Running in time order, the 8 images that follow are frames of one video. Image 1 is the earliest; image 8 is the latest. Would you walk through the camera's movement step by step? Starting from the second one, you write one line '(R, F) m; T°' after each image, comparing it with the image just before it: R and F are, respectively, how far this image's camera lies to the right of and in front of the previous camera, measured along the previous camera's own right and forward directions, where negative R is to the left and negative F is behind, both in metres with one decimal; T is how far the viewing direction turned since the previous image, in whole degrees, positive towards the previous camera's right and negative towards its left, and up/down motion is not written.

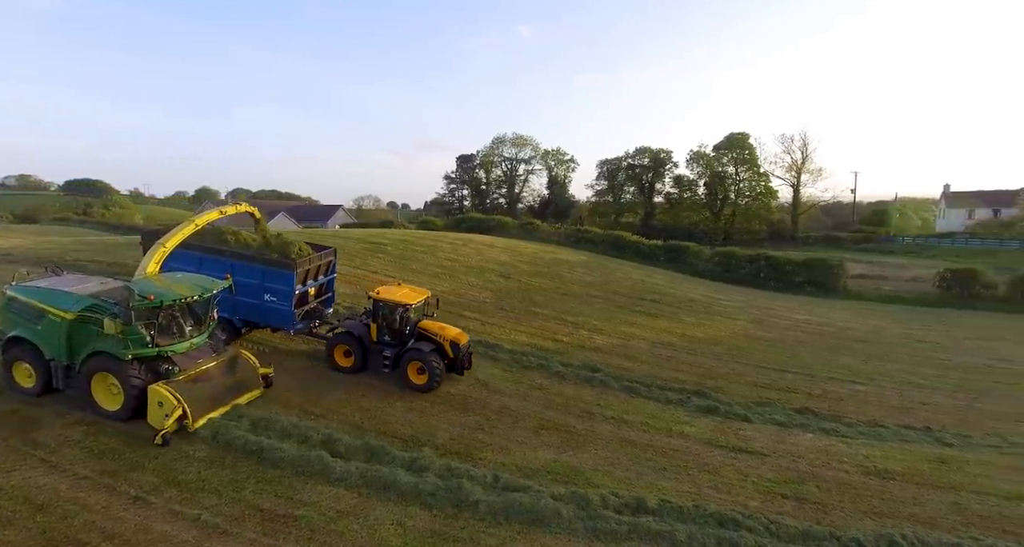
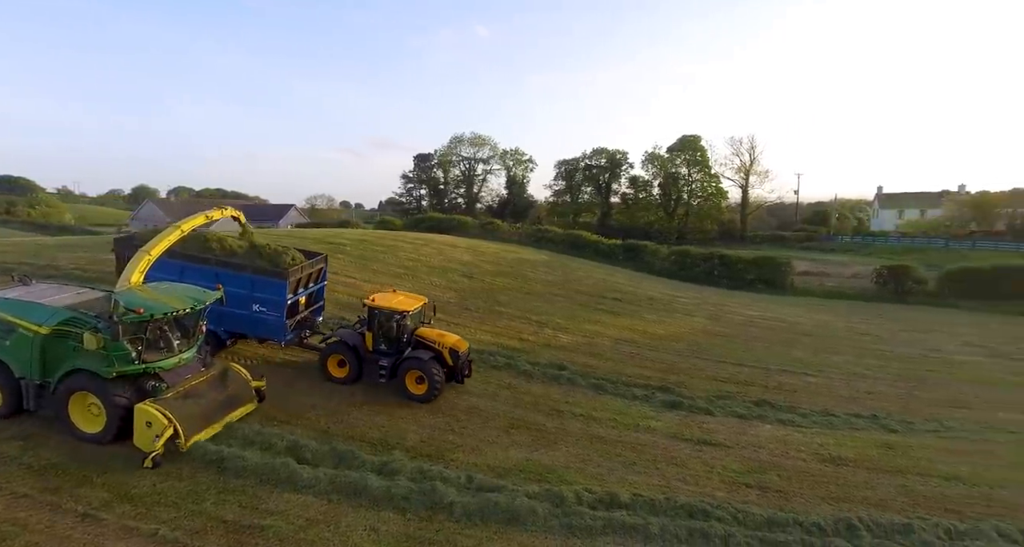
(-0.2, +0.1) m; +5°
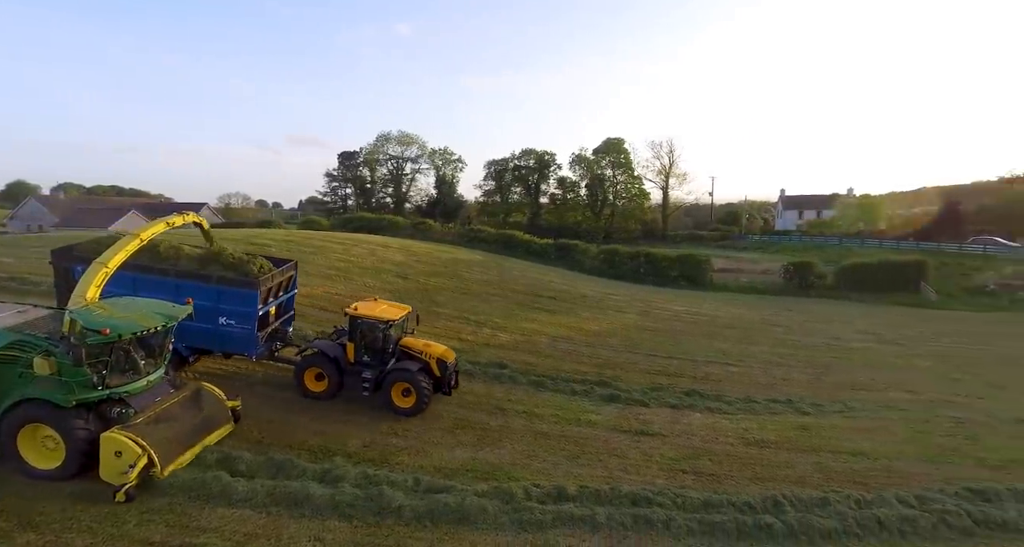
(-0.2, 0.0) m; +8°
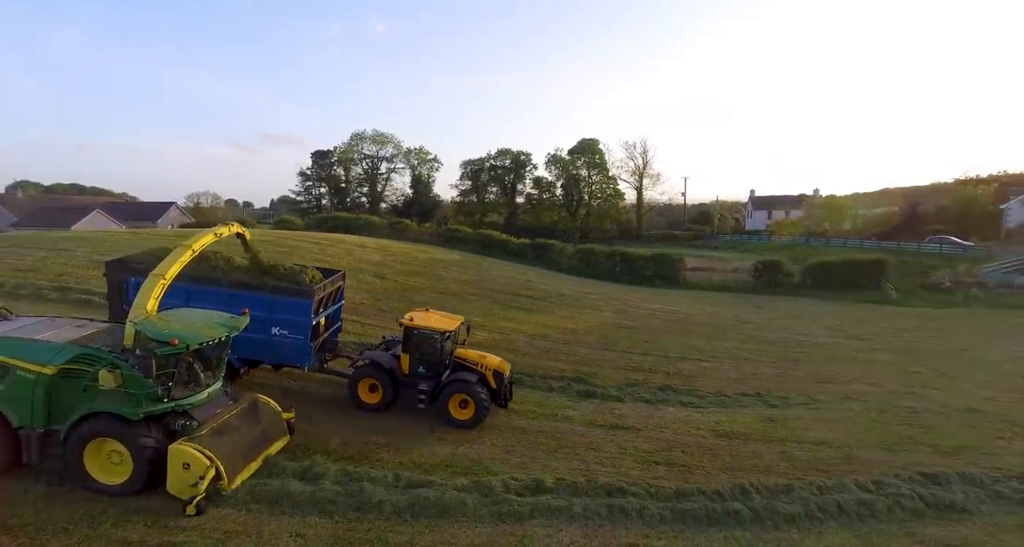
(0.0, -0.1) m; +3°
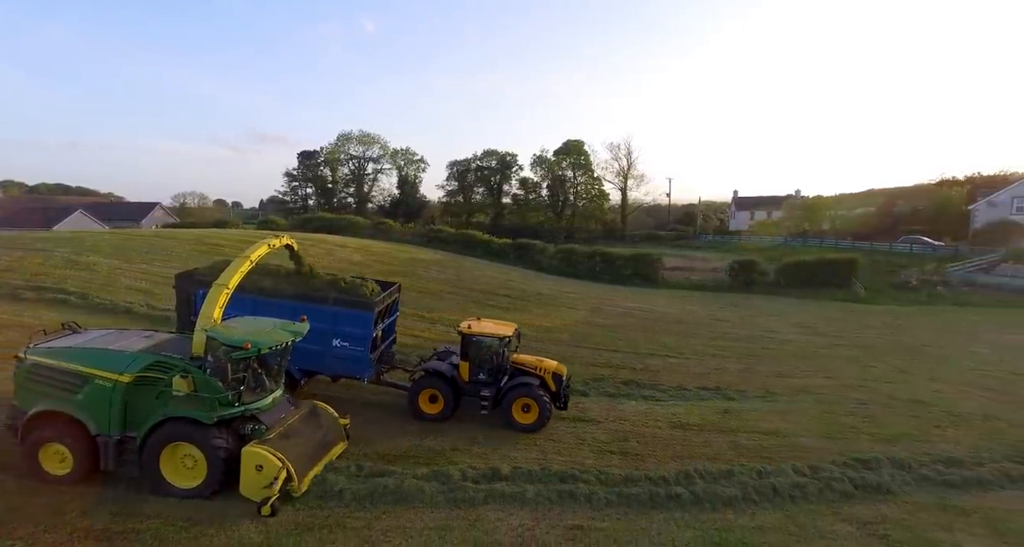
(+0.4, -0.3) m; +1°
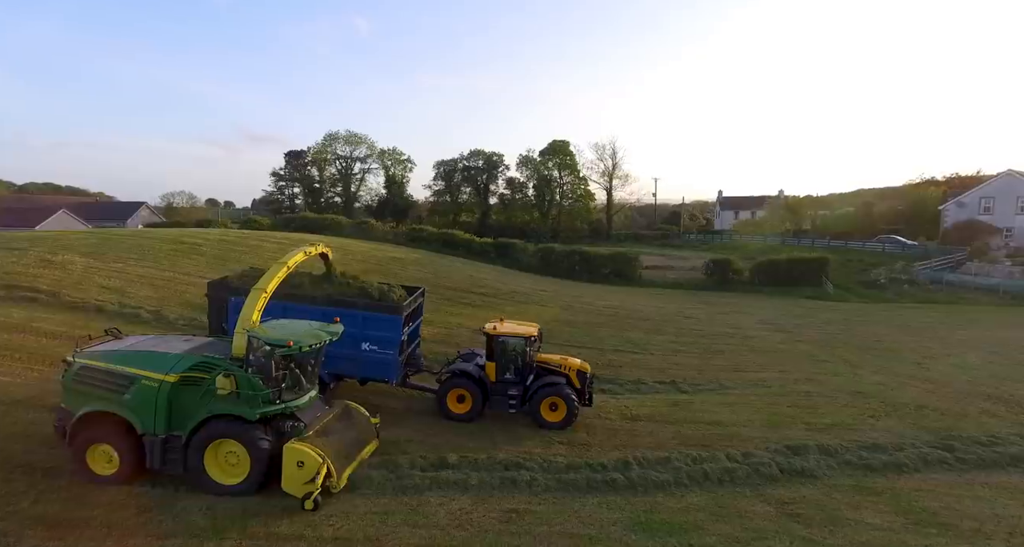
(+0.6, -0.3) m; +1°
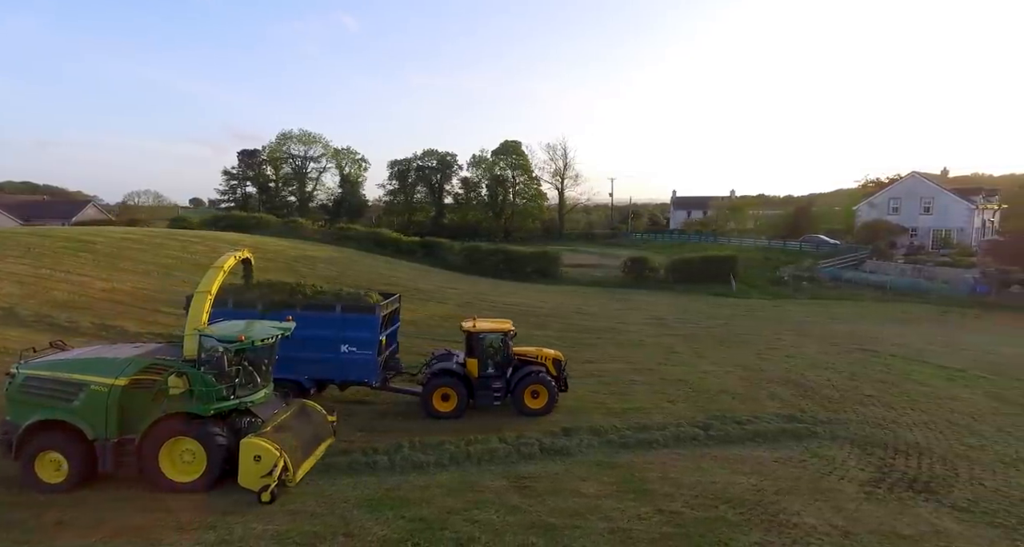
(+2.9, -0.5) m; +2°
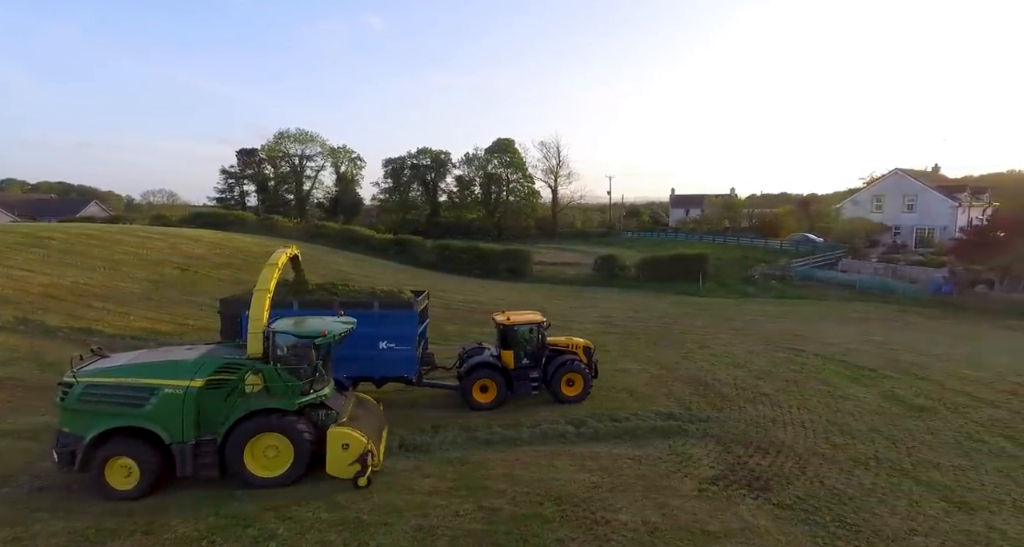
(+2.1, +0.1) m; -1°
